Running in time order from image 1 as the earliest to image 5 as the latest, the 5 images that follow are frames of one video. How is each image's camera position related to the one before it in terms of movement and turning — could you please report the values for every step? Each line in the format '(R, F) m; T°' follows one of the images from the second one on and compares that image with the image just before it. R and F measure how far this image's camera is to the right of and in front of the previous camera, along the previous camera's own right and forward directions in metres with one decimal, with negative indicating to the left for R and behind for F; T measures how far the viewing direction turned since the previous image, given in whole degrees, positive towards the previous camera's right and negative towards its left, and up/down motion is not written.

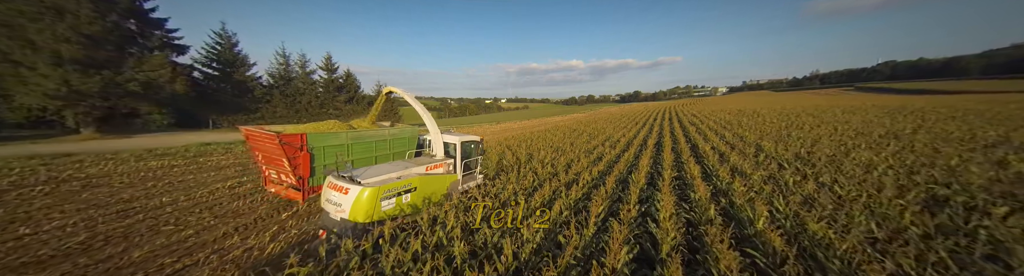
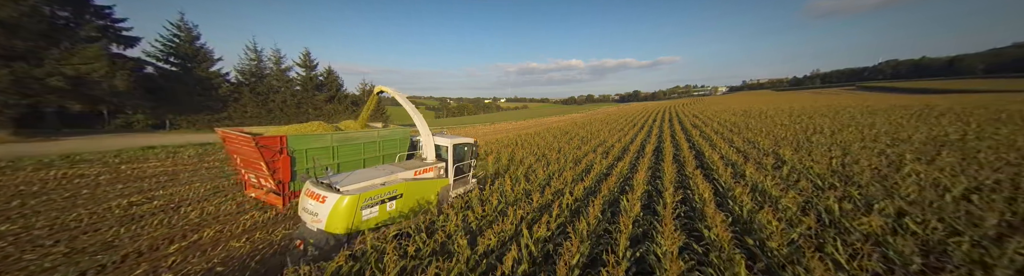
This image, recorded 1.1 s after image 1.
(+0.7, +1.3) m; 0°
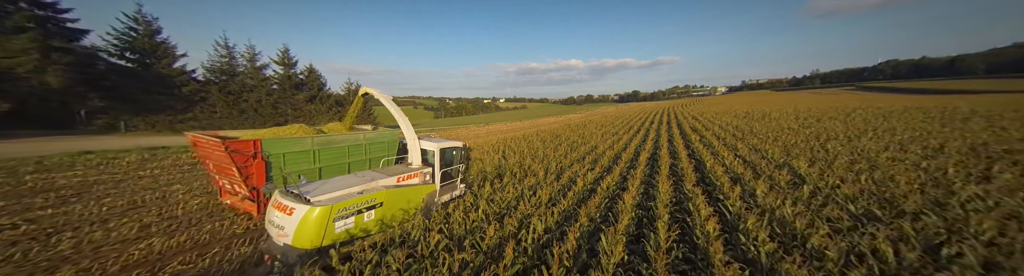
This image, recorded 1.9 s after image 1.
(+0.7, +1.0) m; 0°
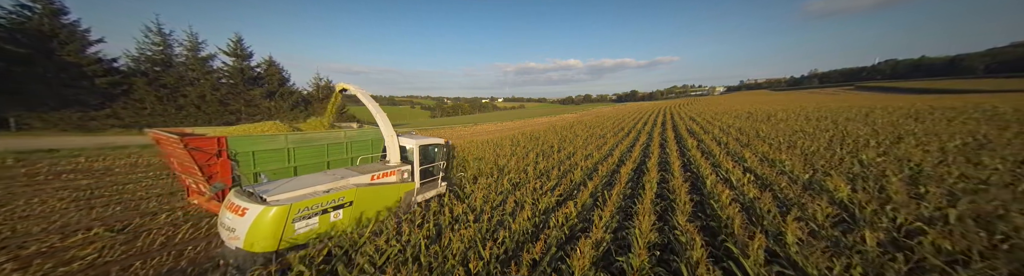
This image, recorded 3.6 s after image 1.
(+1.3, +1.8) m; +1°
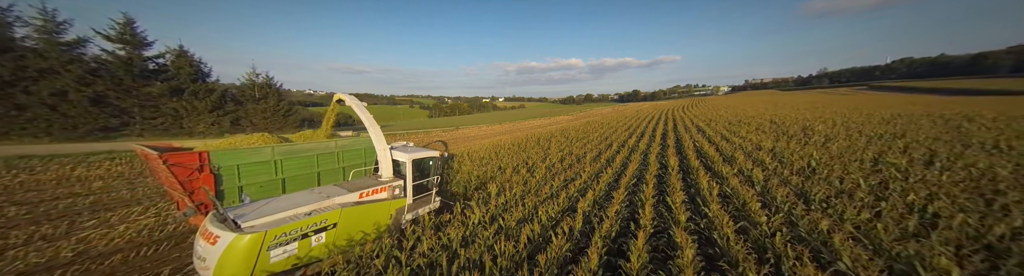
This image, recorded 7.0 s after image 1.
(+2.2, +3.7) m; 0°
